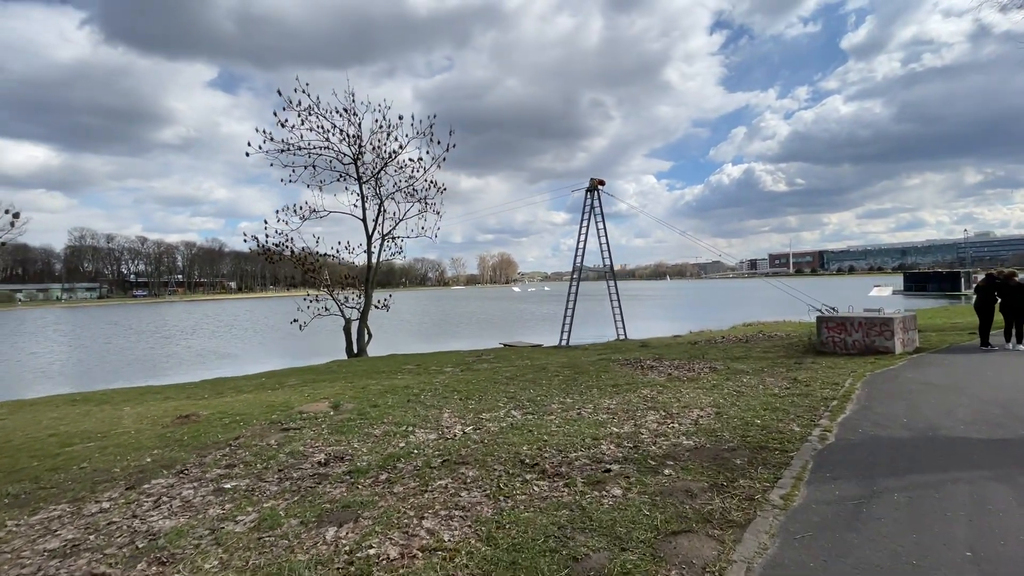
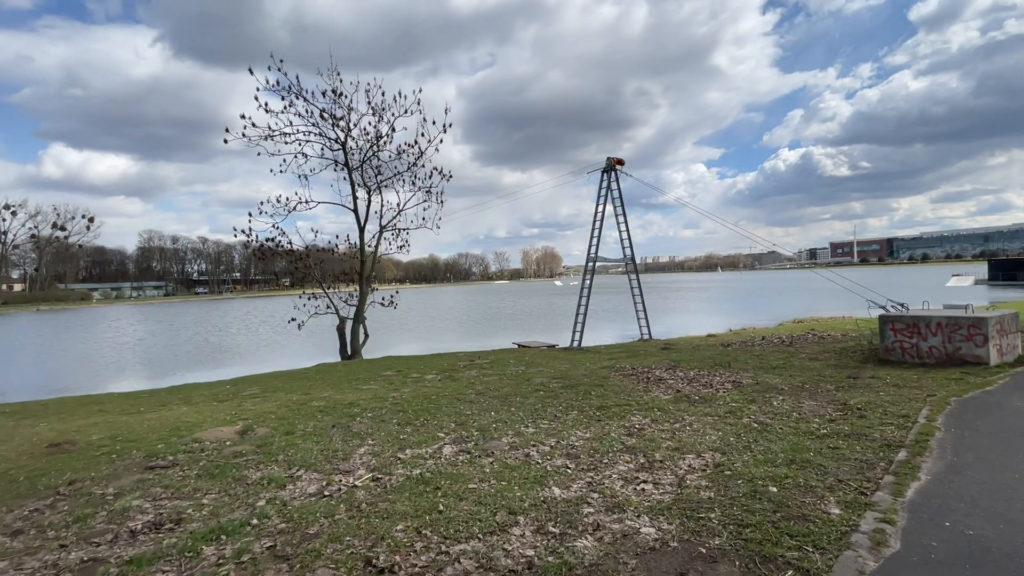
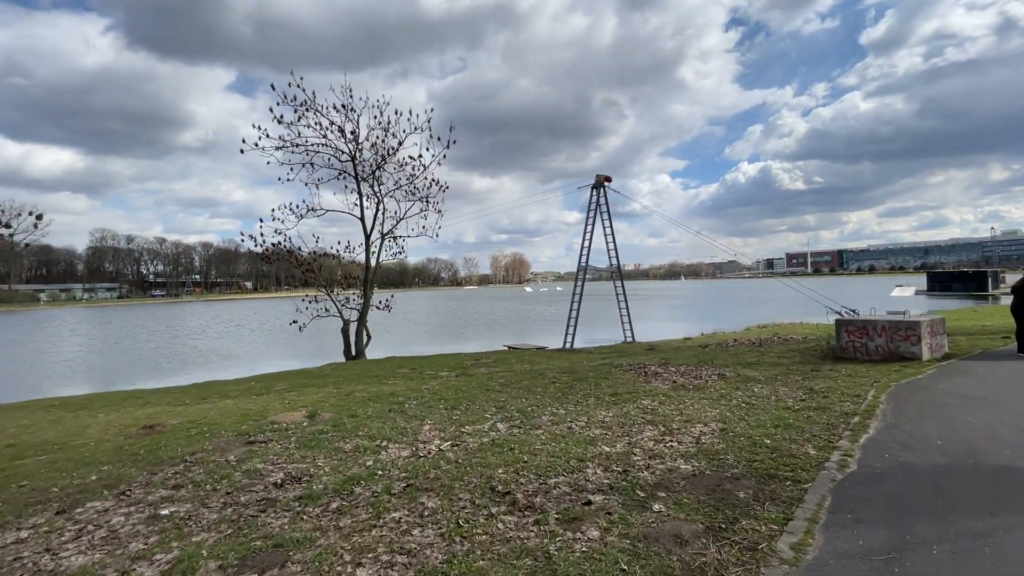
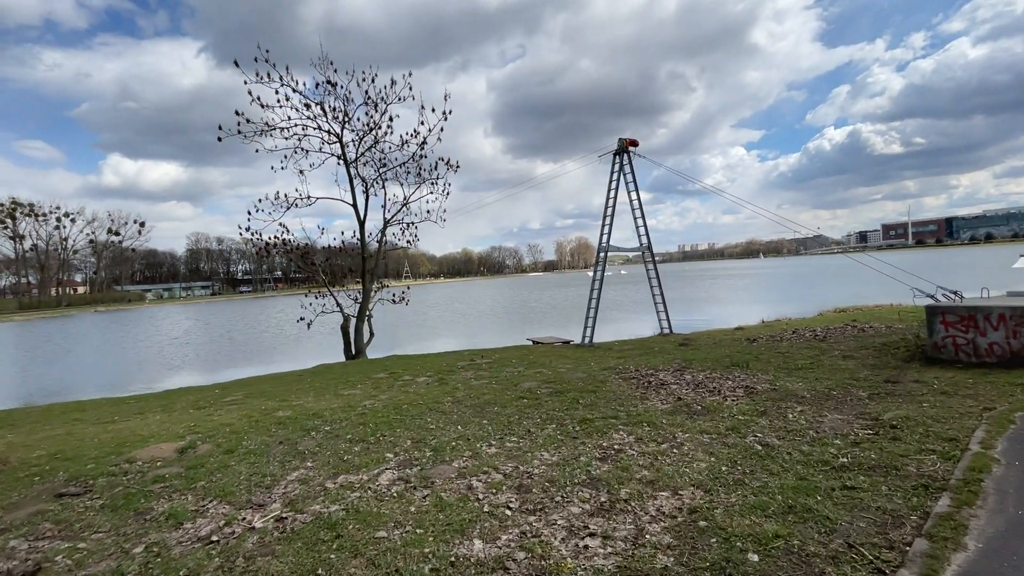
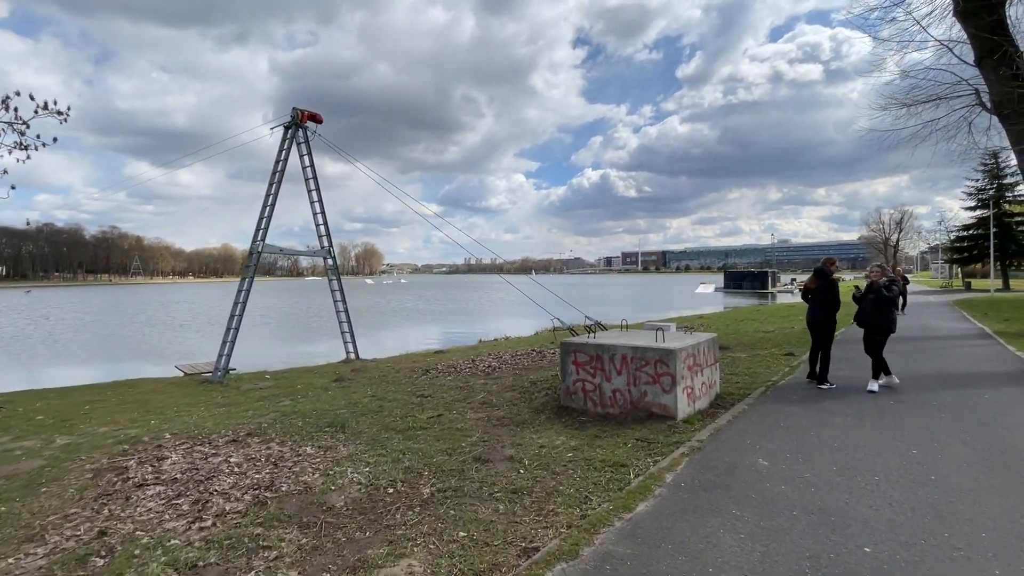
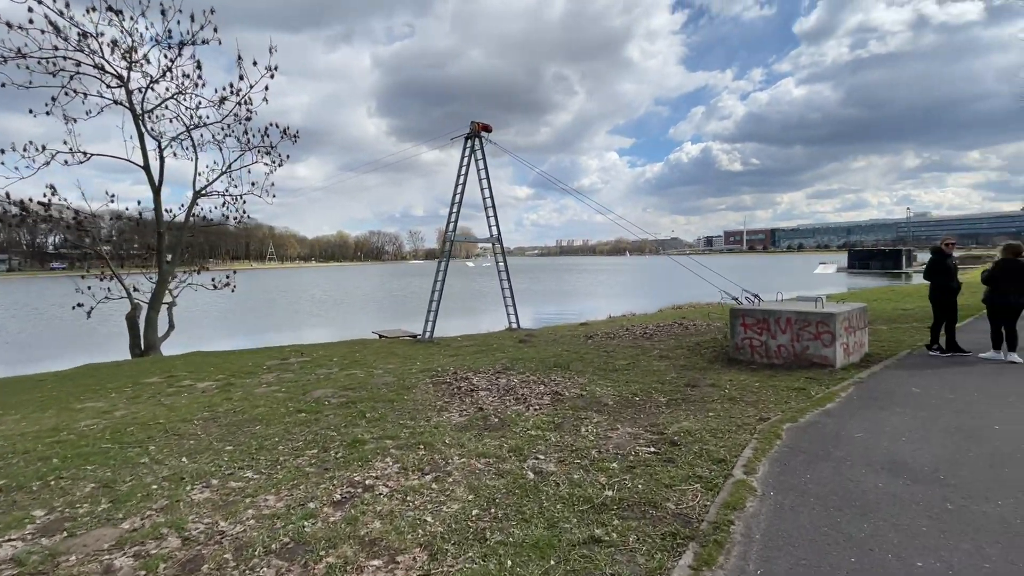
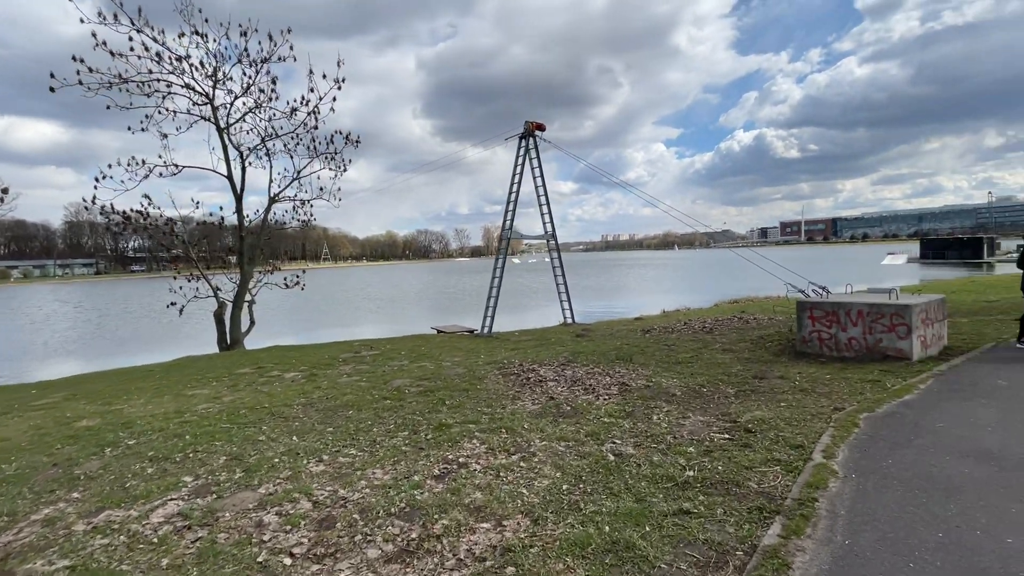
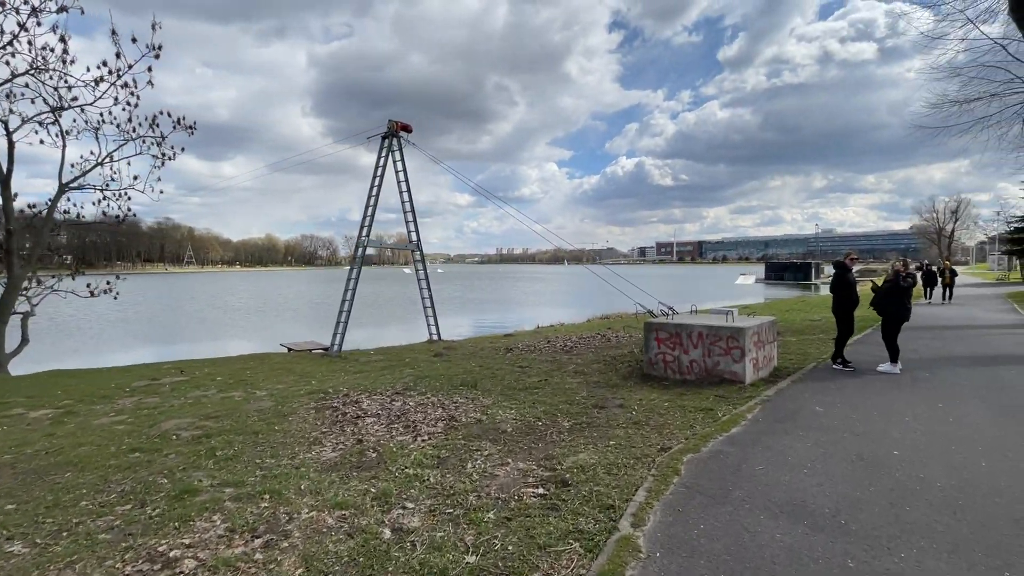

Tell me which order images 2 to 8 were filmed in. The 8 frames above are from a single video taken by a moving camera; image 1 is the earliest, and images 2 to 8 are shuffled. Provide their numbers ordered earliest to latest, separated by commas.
3, 2, 4, 7, 6, 8, 5
